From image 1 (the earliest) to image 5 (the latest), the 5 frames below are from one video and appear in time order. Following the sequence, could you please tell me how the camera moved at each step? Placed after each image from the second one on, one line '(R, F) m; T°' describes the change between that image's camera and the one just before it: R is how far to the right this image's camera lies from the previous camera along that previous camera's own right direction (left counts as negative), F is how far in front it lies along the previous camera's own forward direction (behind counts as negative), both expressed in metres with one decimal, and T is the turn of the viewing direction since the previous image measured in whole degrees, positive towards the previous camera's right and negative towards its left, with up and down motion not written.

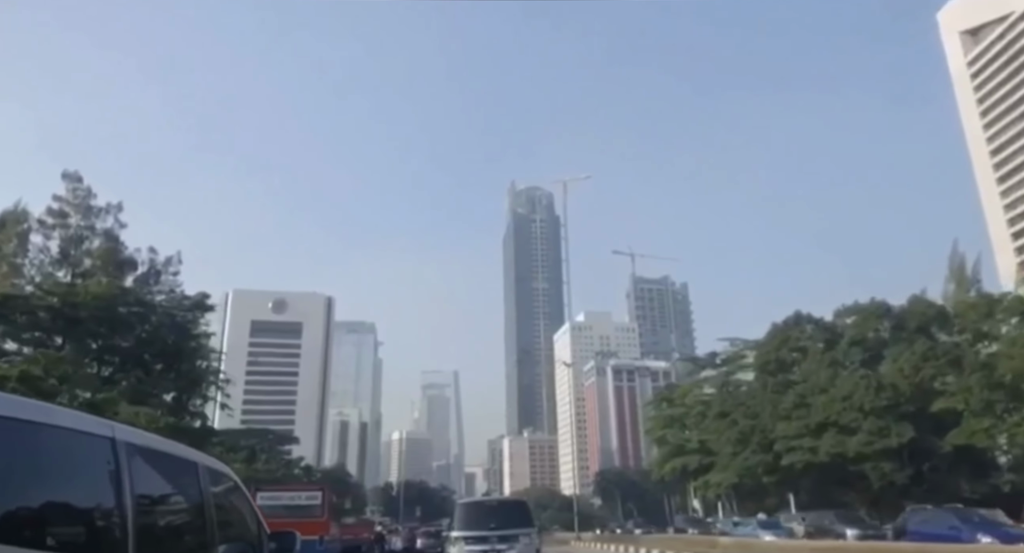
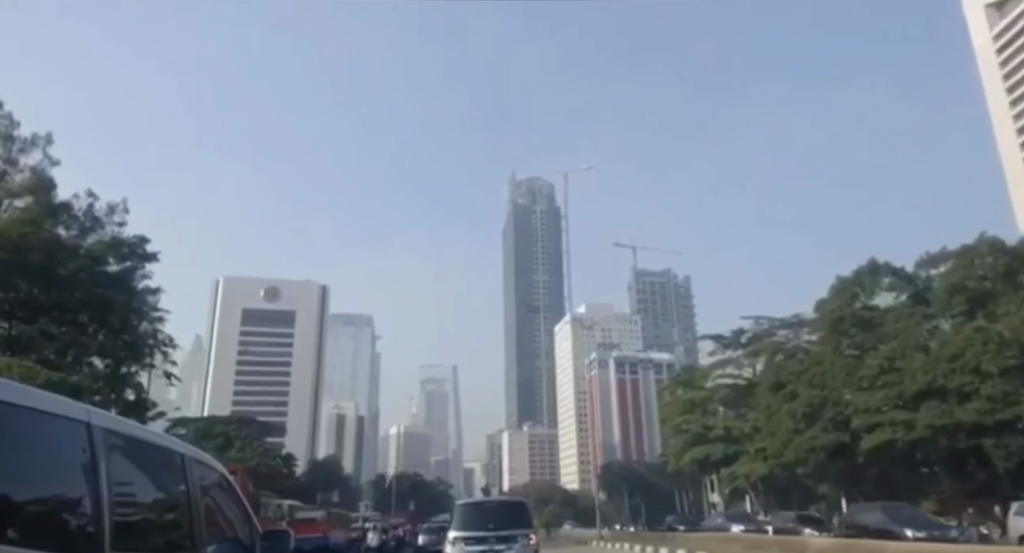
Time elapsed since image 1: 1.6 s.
(-0.1, +1.2) m; 0°
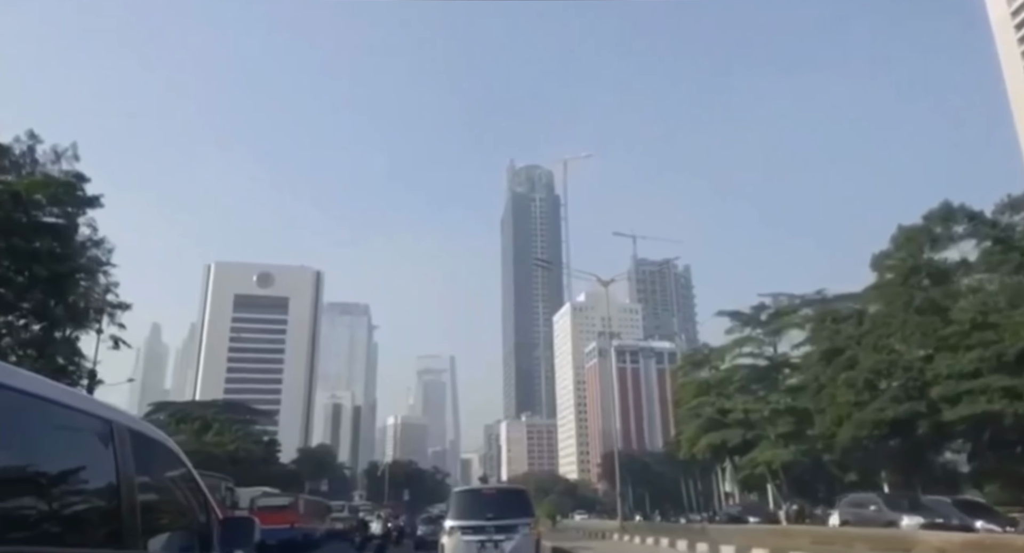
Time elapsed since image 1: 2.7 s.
(0.0, +0.8) m; 0°
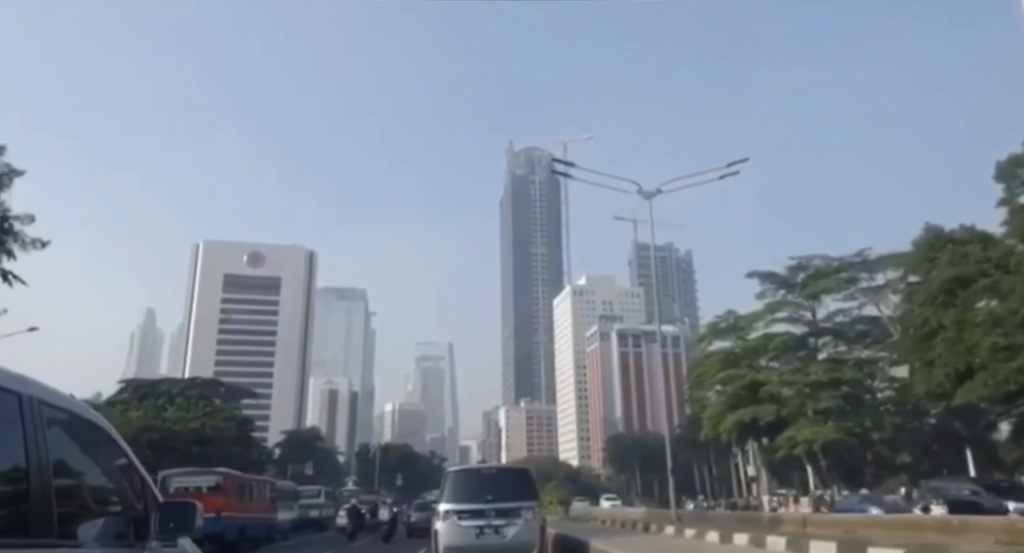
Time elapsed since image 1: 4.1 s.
(-0.1, +1.2) m; 0°
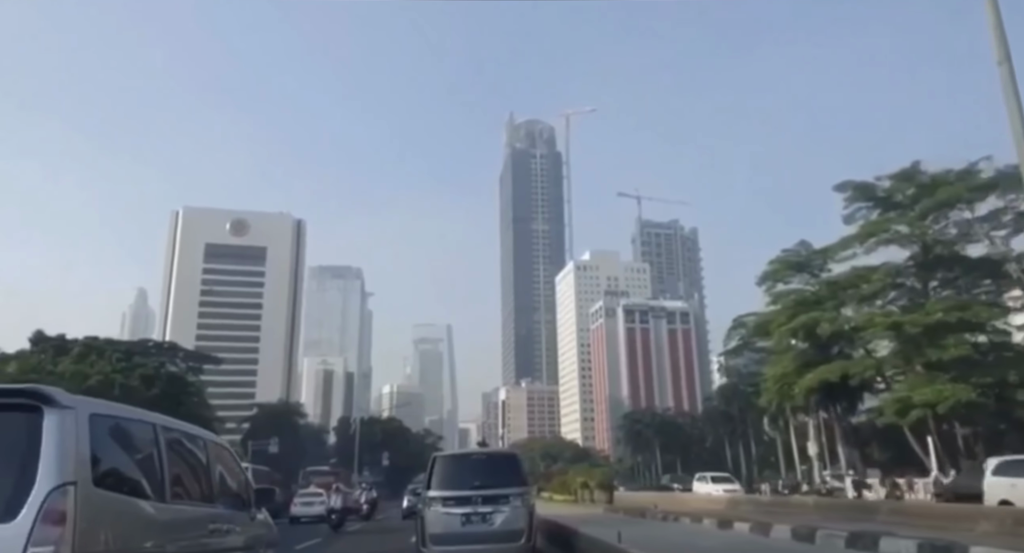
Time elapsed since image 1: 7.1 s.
(-0.1, +2.2) m; 0°
